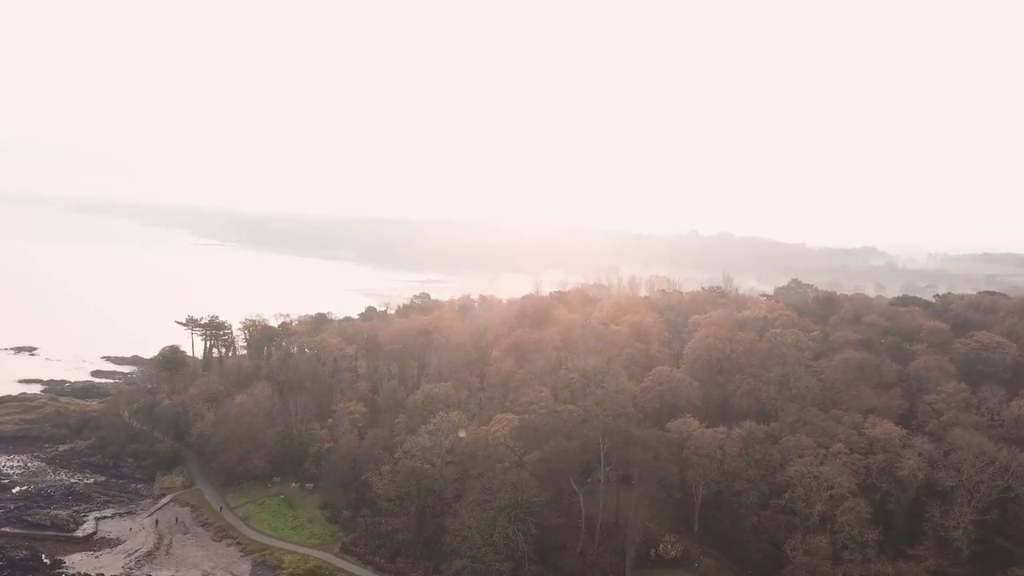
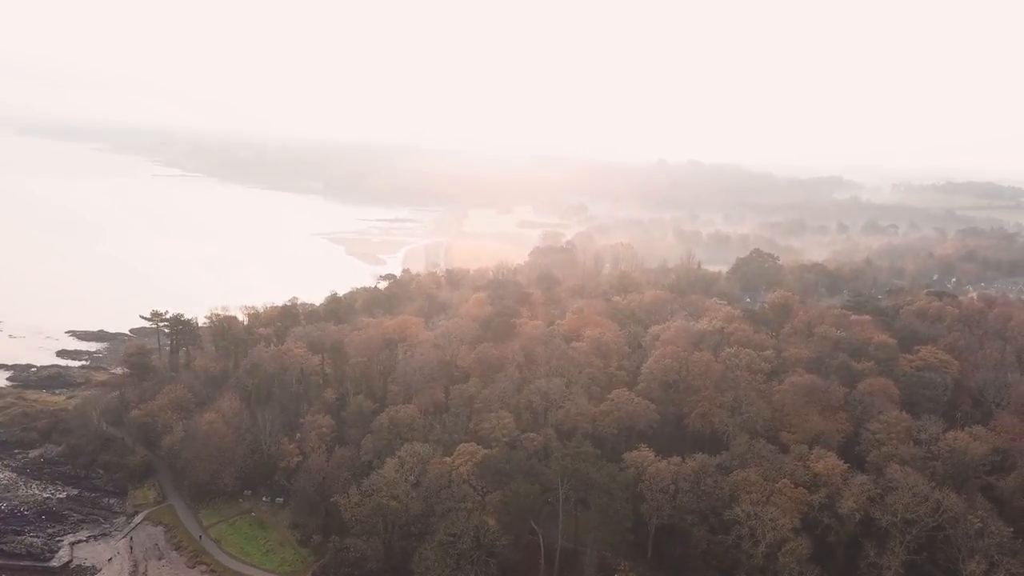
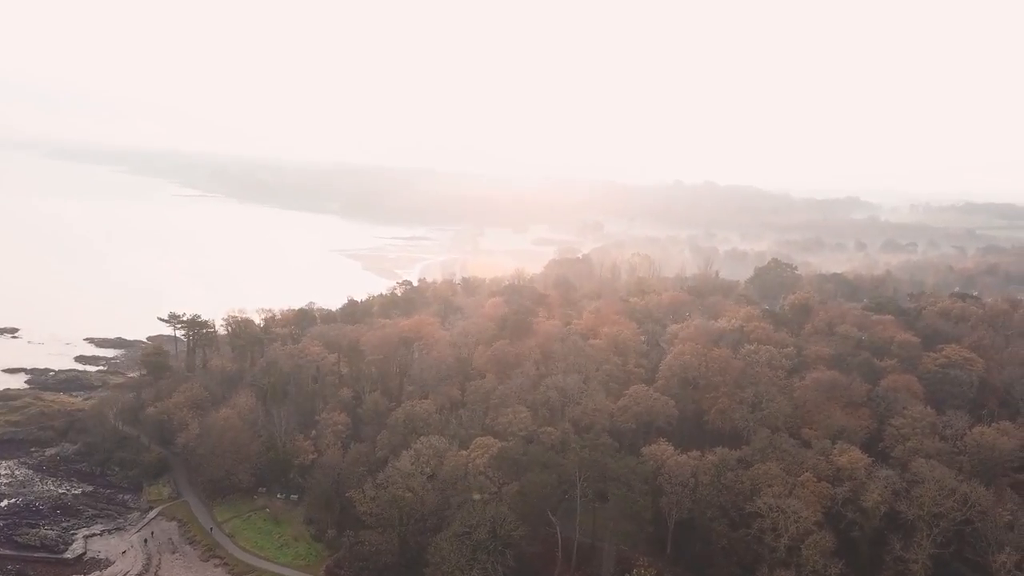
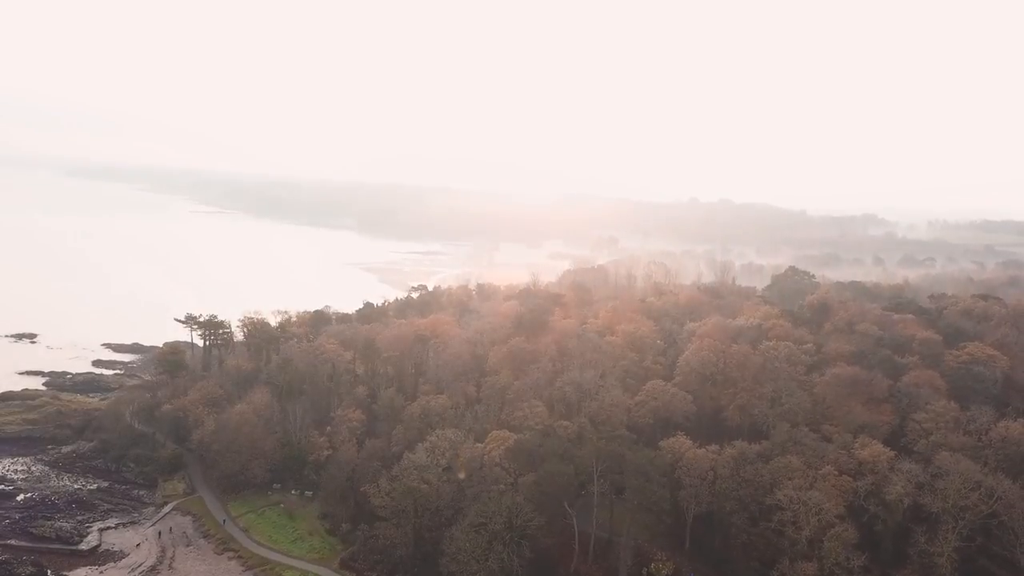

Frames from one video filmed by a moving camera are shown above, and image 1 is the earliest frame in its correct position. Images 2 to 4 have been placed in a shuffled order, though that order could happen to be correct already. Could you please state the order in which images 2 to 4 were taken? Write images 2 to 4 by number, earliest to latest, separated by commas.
4, 3, 2
